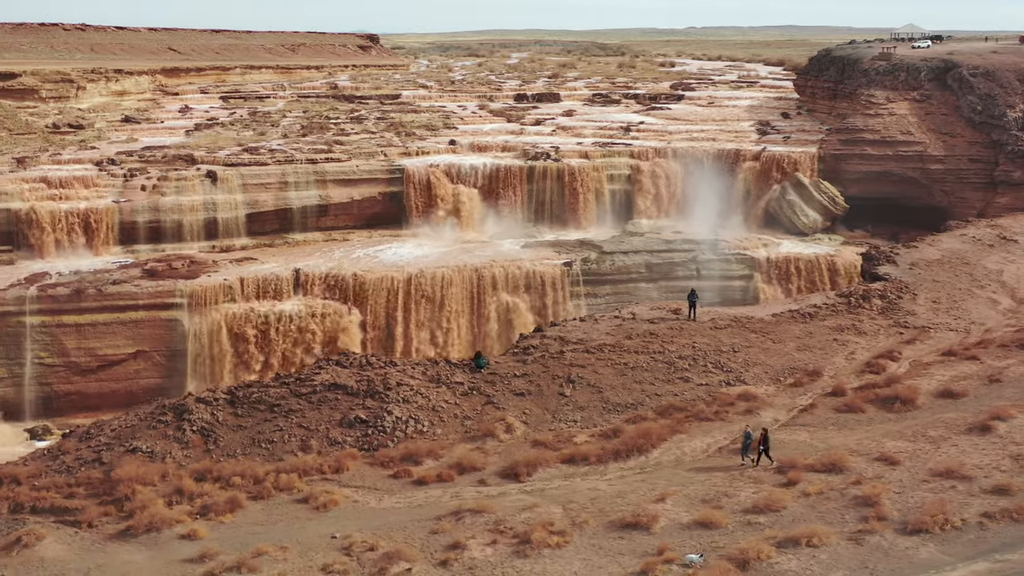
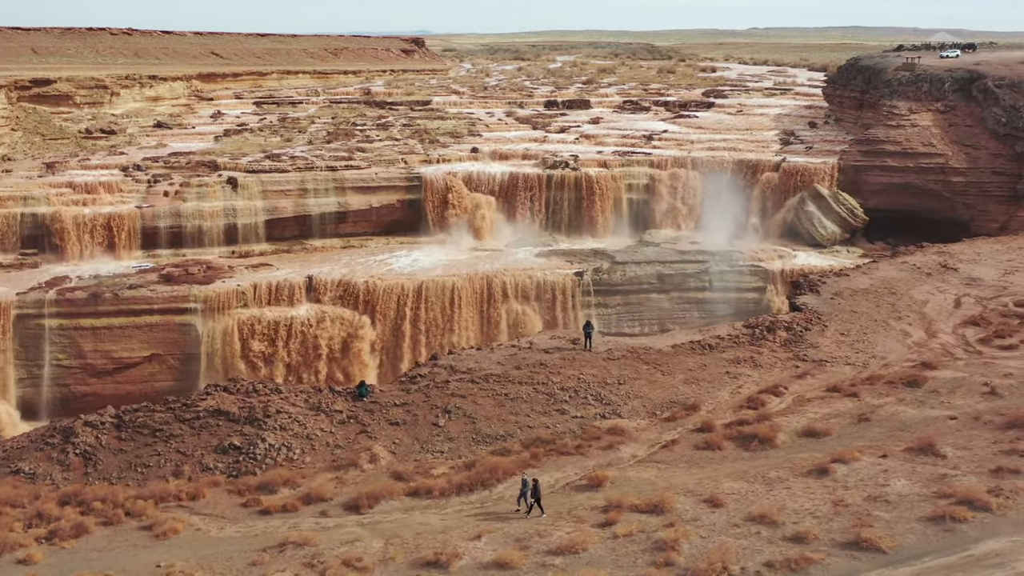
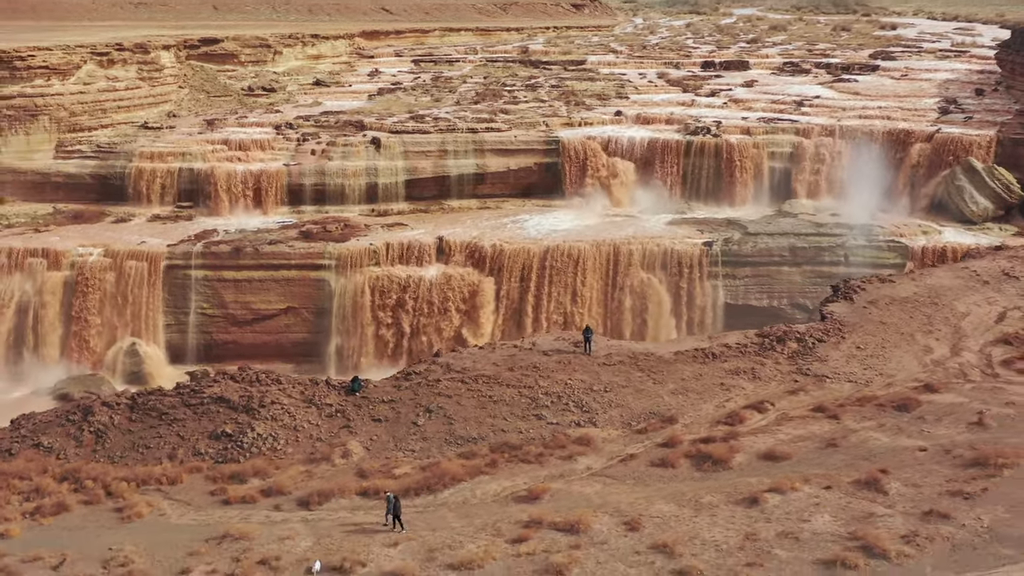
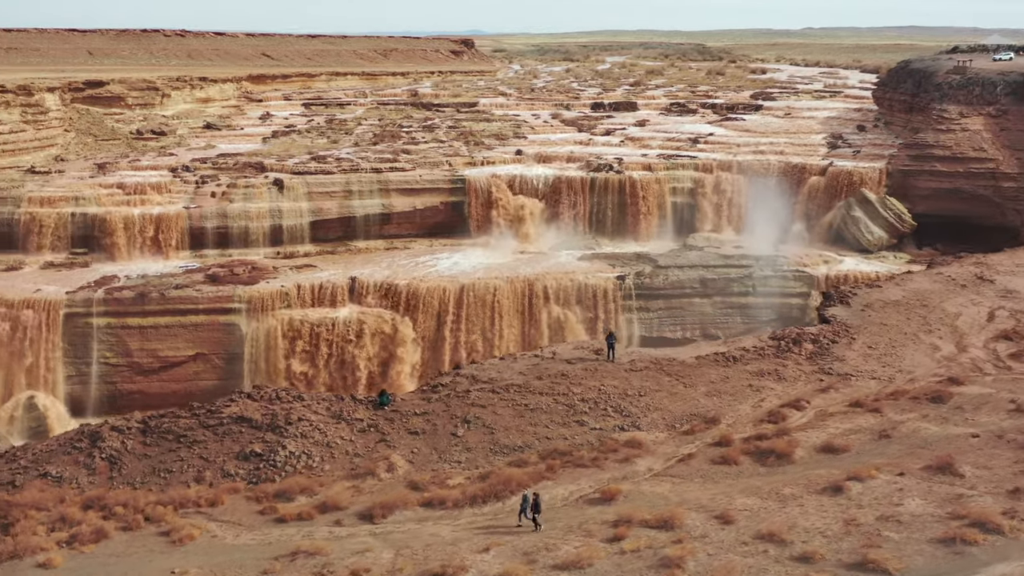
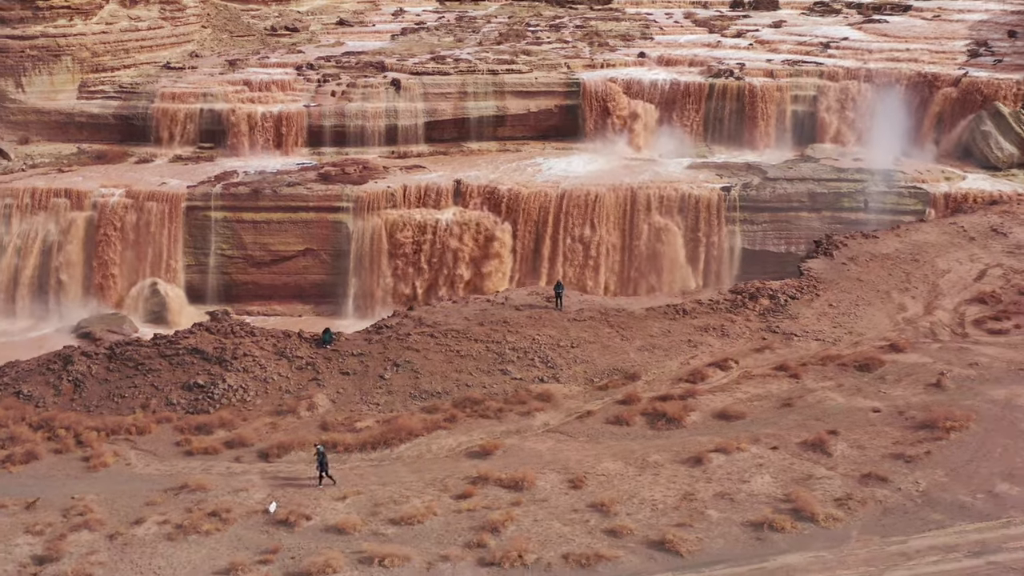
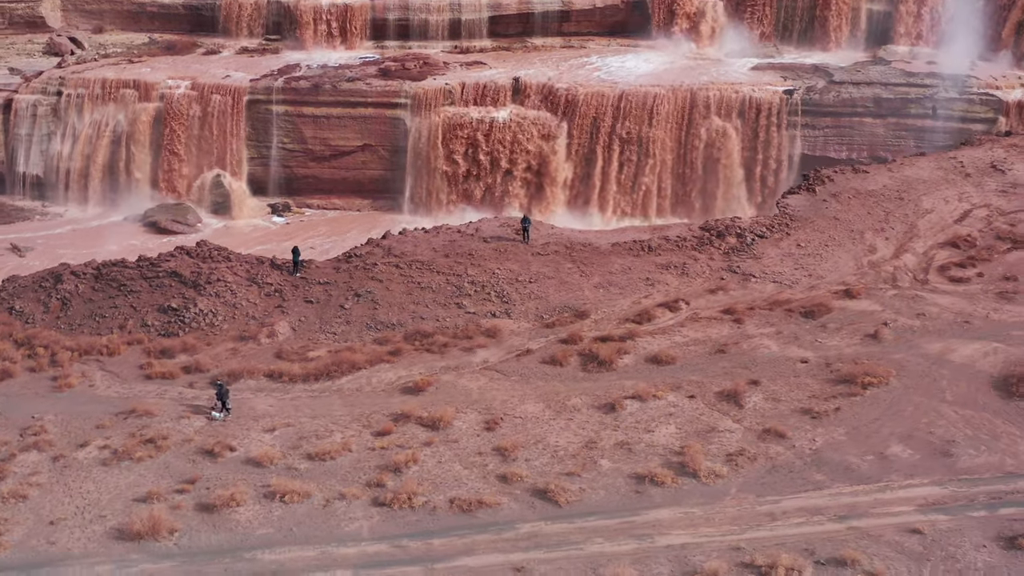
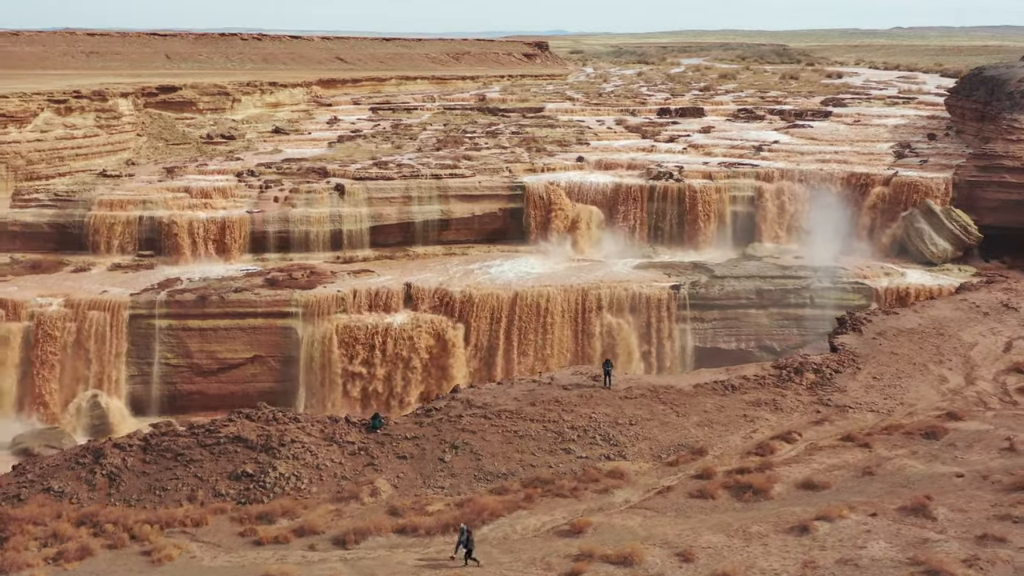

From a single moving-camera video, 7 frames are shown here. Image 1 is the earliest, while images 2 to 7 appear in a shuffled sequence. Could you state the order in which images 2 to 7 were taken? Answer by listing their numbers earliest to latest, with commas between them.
2, 4, 7, 3, 5, 6
